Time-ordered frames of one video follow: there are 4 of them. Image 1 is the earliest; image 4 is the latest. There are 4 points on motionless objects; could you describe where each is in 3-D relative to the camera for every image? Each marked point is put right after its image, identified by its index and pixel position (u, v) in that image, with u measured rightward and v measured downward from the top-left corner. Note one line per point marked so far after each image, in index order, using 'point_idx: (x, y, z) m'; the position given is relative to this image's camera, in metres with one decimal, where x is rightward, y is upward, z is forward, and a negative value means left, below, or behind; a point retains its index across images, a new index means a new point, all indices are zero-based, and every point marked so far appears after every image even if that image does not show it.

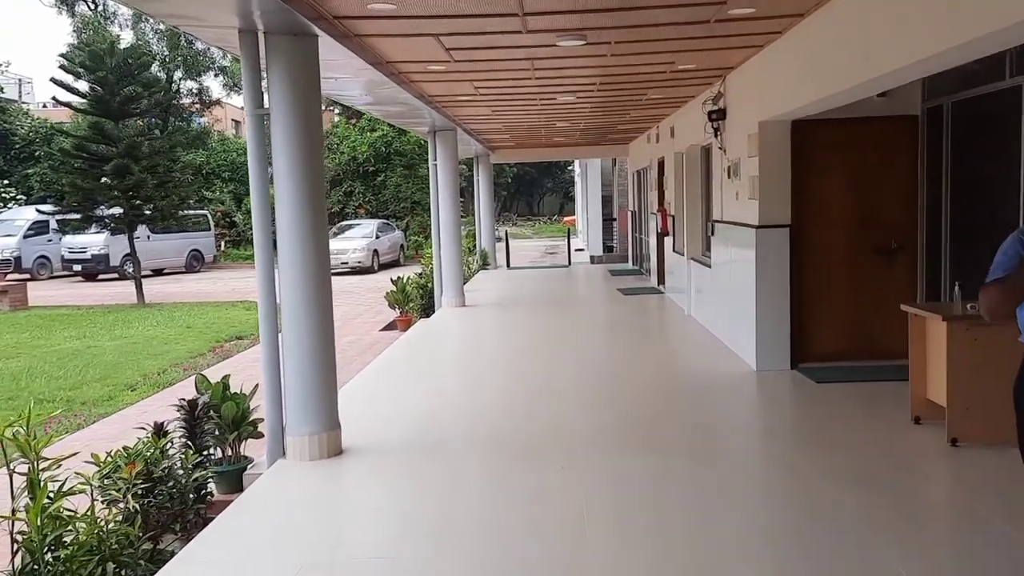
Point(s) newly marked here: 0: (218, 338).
0: (-3.5, -0.6, +10.5) m
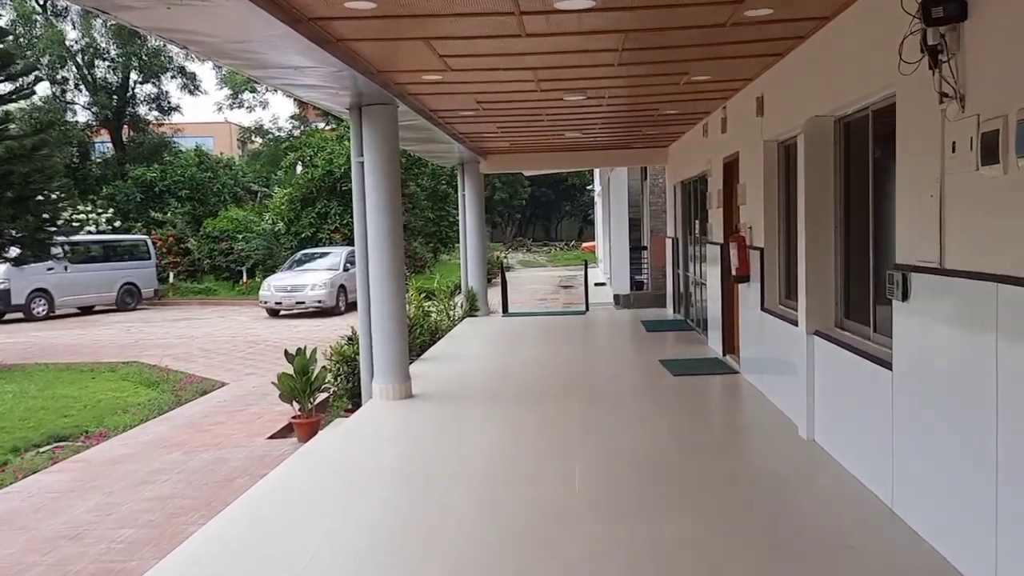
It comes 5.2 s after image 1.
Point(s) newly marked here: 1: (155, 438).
0: (-3.6, -1.2, +6.4) m
1: (-2.6, -1.1, +6.5) m
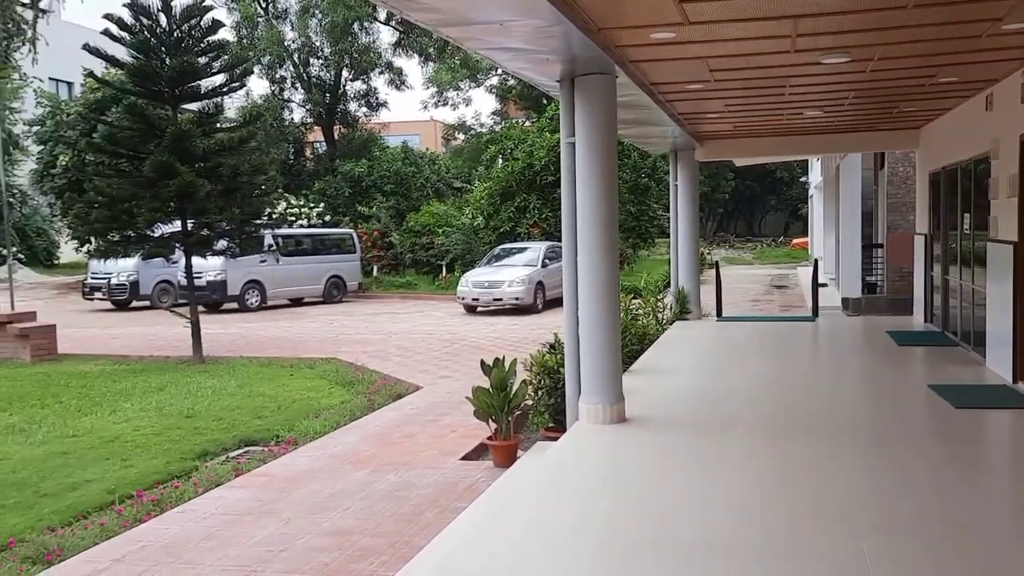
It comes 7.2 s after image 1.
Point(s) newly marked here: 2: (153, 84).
0: (-2.2, -1.2, +6.0) m
1: (-1.1, -1.1, +6.0) m
2: (-4.2, +2.4, +10.5) m
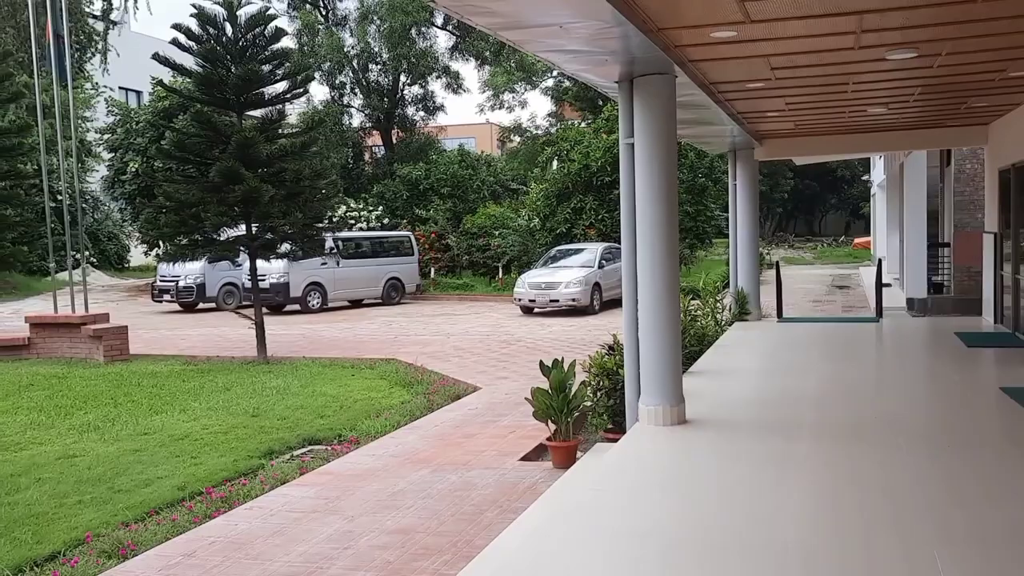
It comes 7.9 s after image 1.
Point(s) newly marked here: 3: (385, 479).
0: (-1.7, -1.2, +6.2) m
1: (-0.7, -1.1, +6.1) m
2: (-3.6, +2.4, +10.8) m
3: (-0.8, -1.2, +5.4) m
